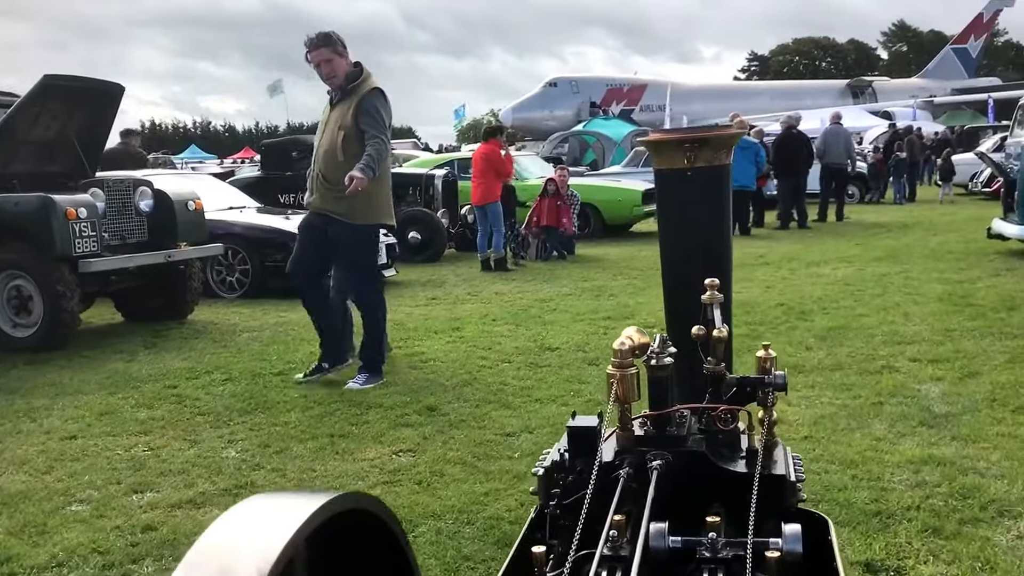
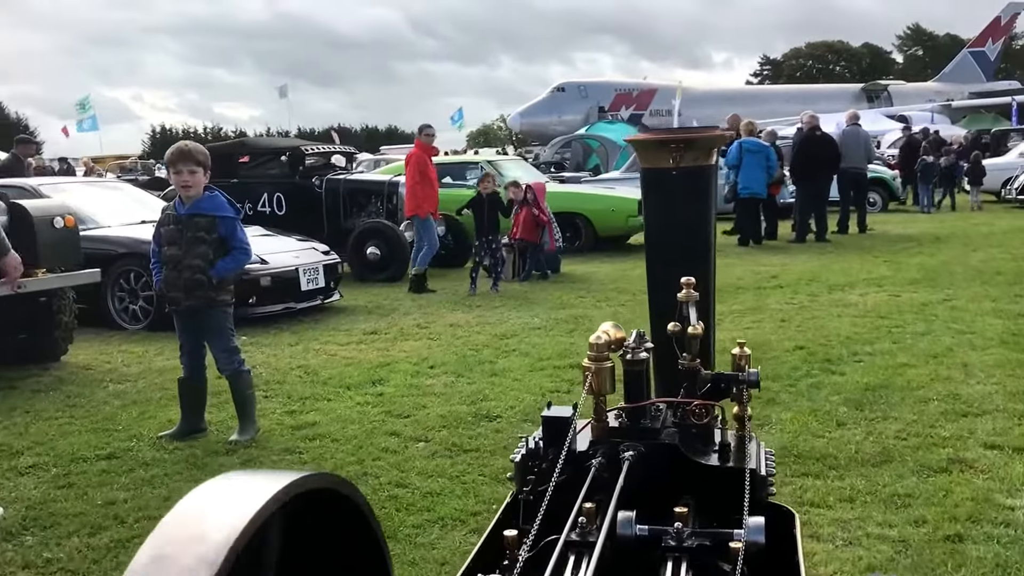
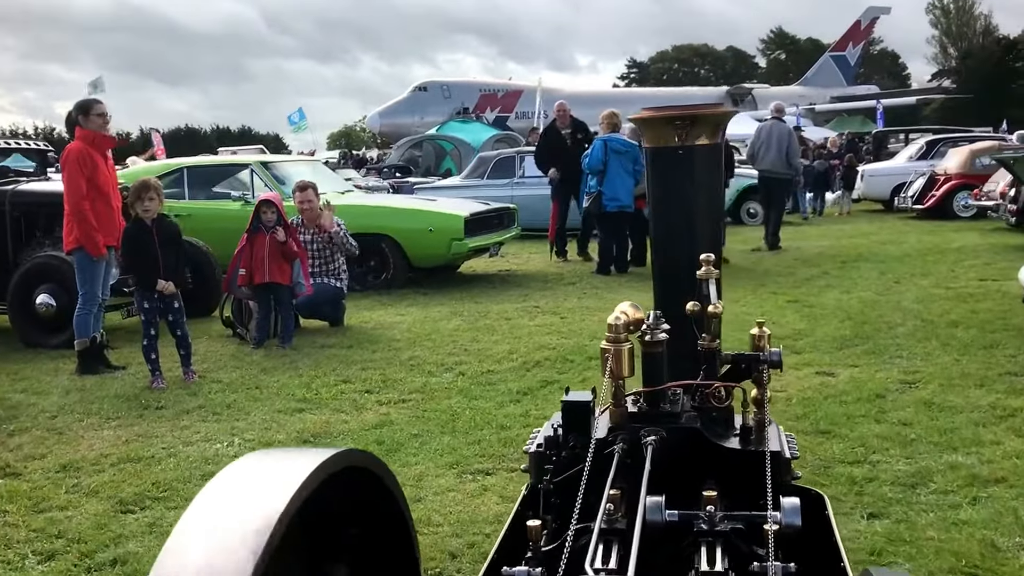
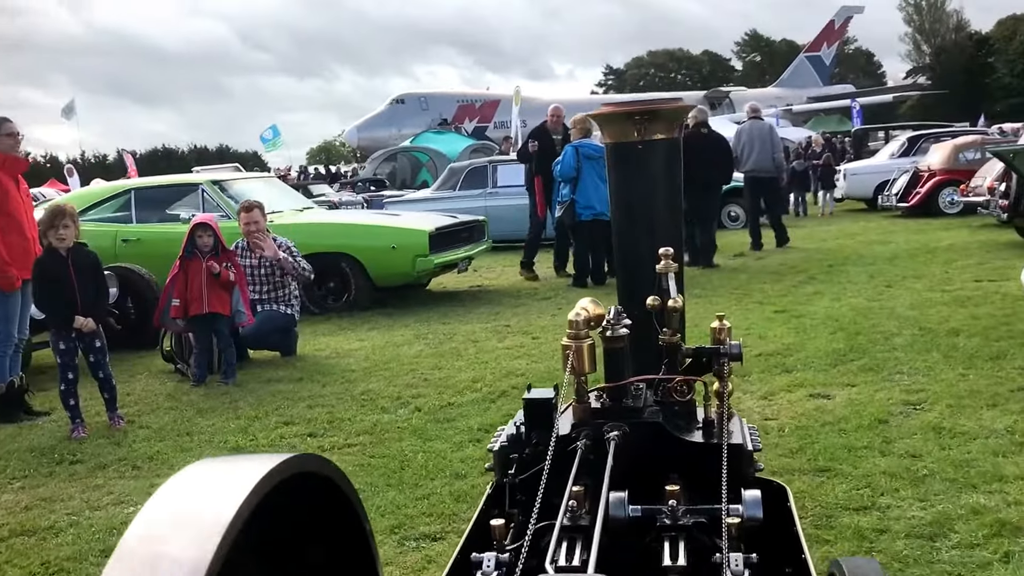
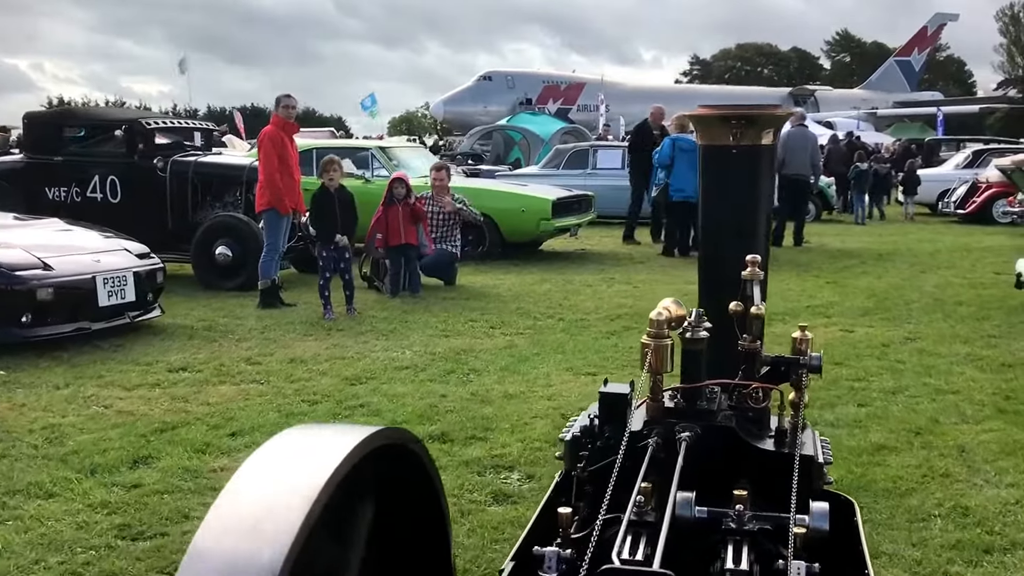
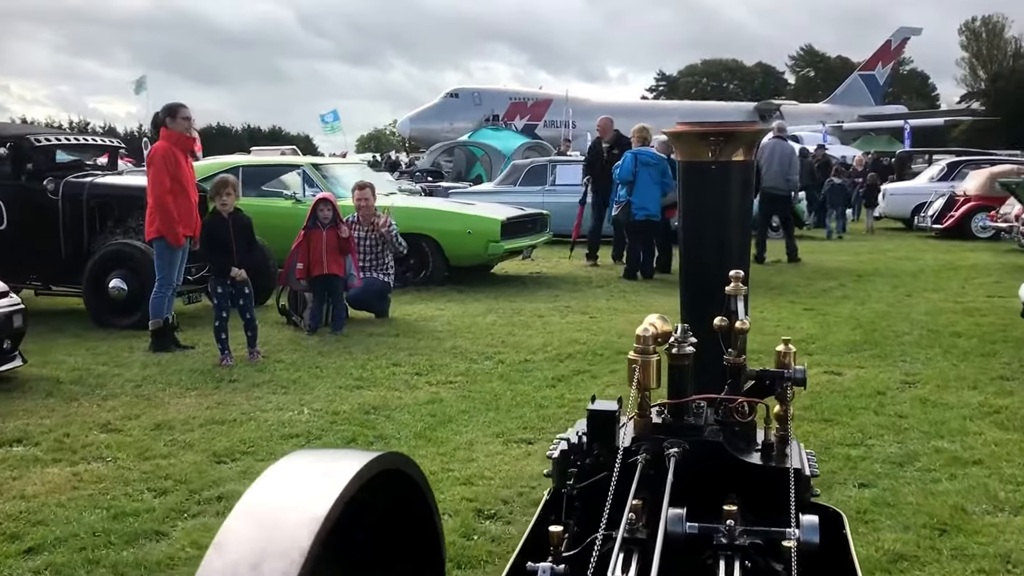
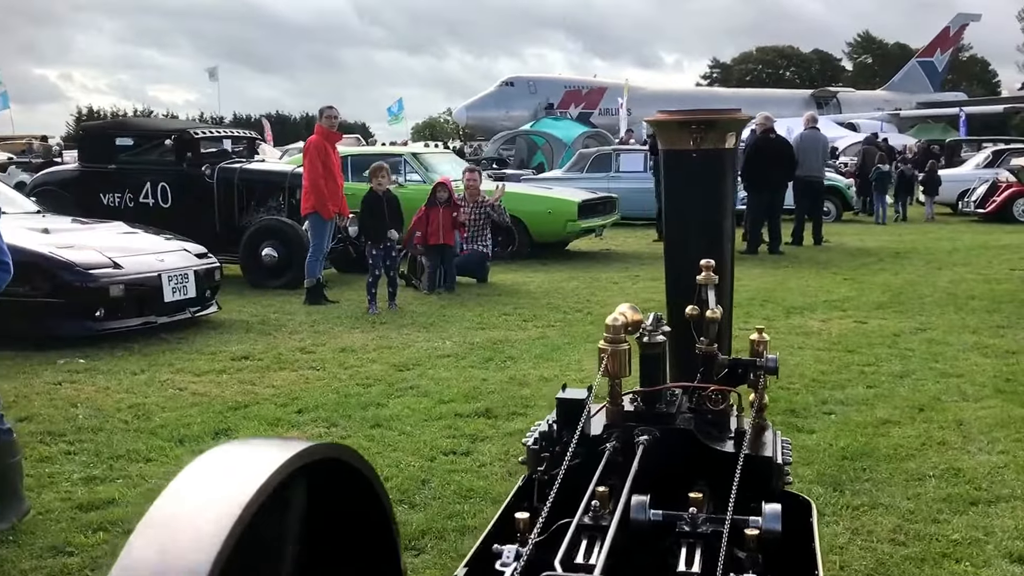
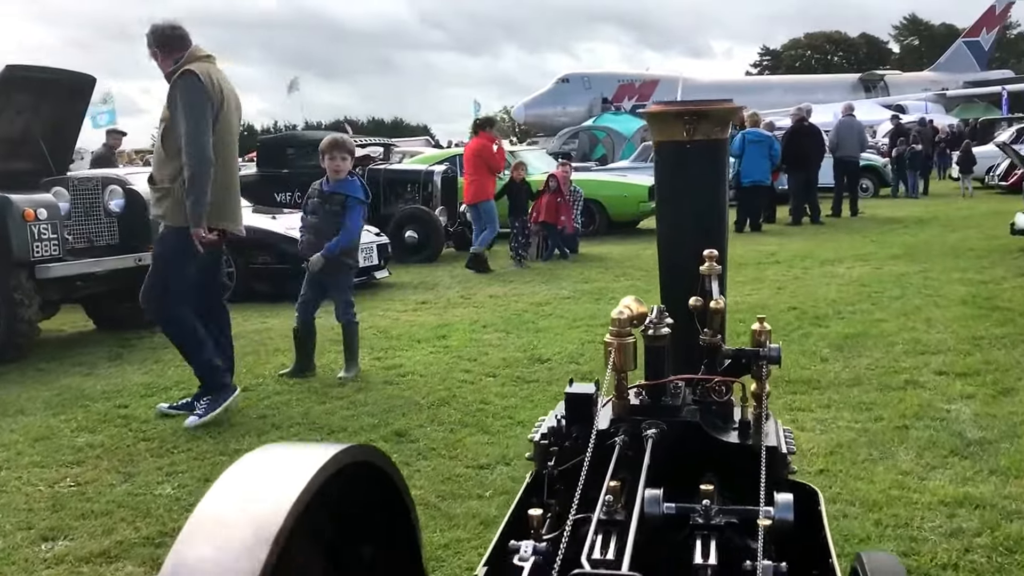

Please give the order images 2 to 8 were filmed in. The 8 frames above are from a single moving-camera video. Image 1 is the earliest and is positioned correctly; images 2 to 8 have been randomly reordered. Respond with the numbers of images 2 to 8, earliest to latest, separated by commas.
8, 2, 7, 5, 6, 3, 4
